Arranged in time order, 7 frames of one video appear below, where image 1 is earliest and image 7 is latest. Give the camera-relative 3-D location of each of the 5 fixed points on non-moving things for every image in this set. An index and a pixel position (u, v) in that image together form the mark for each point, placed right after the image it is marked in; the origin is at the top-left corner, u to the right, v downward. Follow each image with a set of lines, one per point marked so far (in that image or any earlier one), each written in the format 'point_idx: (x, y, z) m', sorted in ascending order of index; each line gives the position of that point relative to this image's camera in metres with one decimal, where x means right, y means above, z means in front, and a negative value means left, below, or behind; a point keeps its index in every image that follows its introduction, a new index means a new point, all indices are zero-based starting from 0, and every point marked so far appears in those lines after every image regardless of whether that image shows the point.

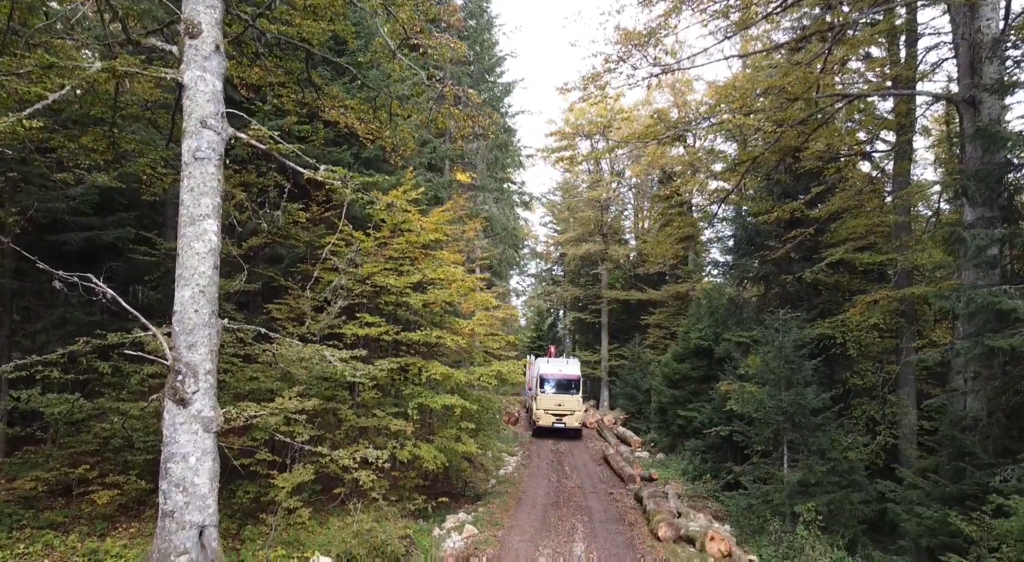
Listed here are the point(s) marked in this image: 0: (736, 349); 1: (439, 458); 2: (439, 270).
0: (+5.9, -1.8, +16.2) m
1: (-1.1, -2.8, +9.9) m
2: (-1.2, +0.2, +10.2) m
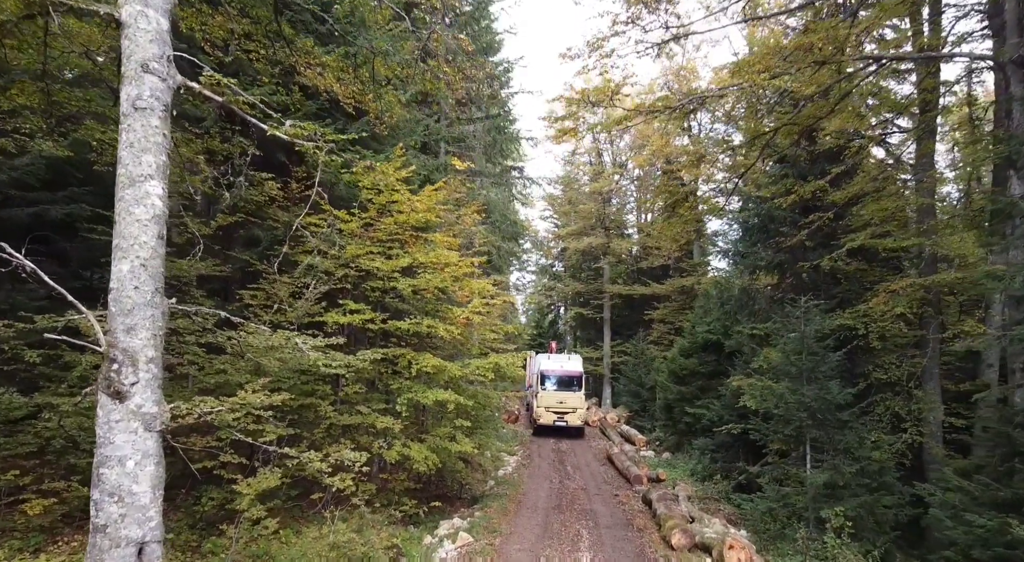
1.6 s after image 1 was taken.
0: (+5.8, -1.5, +15.3) m
1: (-1.2, -2.6, +9.0) m
2: (-1.2, +0.4, +9.3) m
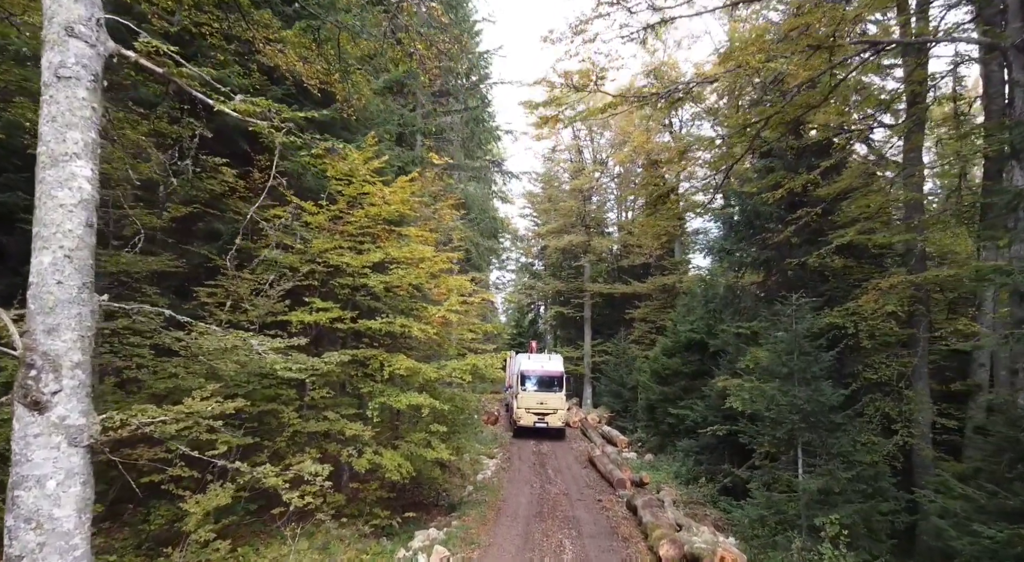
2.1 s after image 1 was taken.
0: (+5.3, -1.5, +15.0) m
1: (-1.5, -2.5, +8.4) m
2: (-1.5, +0.5, +8.7) m
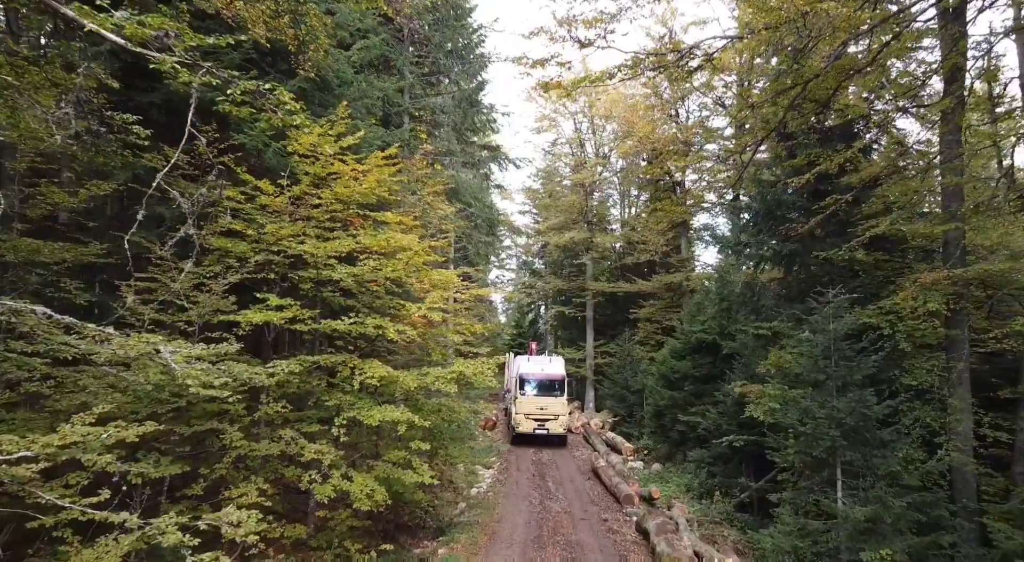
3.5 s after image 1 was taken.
0: (+5.3, -1.4, +13.6) m
1: (-1.5, -2.5, +7.1) m
2: (-1.6, +0.5, +7.4) m
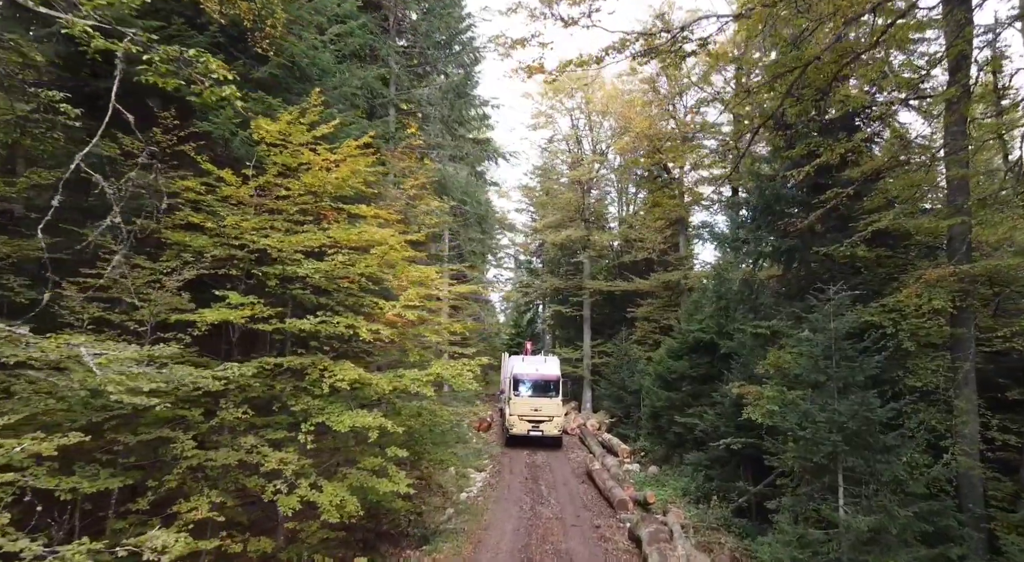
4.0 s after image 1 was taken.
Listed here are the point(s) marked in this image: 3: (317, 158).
0: (+5.1, -1.3, +13.2) m
1: (-1.8, -2.4, +6.7) m
2: (-1.8, +0.6, +7.0) m
3: (-2.2, +1.4, +7.1) m
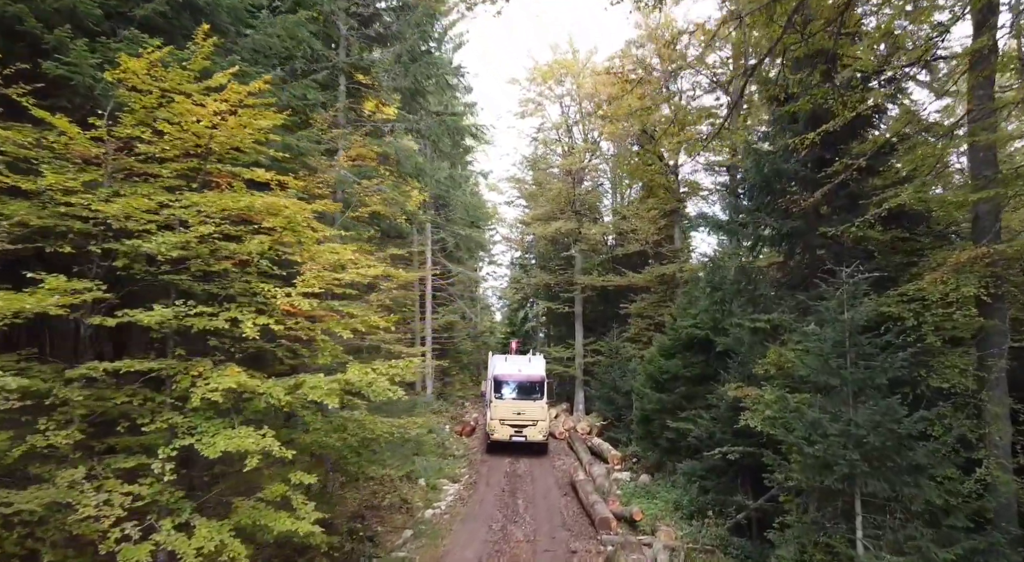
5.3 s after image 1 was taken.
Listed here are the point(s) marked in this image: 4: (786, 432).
0: (+4.4, -1.1, +11.7) m
1: (-2.4, -2.3, +5.2) m
2: (-2.5, +0.7, +5.5) m
3: (-2.9, +1.6, +5.6) m
4: (+3.4, -1.9, +7.6) m
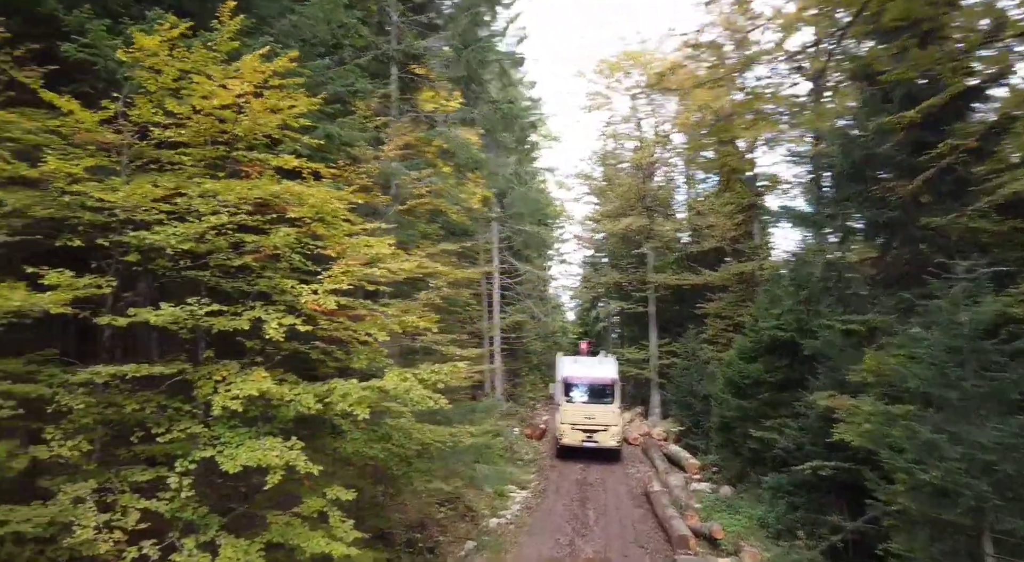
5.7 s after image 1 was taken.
0: (+5.6, -1.1, +10.5) m
1: (-1.9, -2.3, +4.9) m
2: (-2.0, +0.7, +5.2) m
3: (-2.4, +1.5, +5.3) m
4: (+4.1, -1.8, +6.6) m
